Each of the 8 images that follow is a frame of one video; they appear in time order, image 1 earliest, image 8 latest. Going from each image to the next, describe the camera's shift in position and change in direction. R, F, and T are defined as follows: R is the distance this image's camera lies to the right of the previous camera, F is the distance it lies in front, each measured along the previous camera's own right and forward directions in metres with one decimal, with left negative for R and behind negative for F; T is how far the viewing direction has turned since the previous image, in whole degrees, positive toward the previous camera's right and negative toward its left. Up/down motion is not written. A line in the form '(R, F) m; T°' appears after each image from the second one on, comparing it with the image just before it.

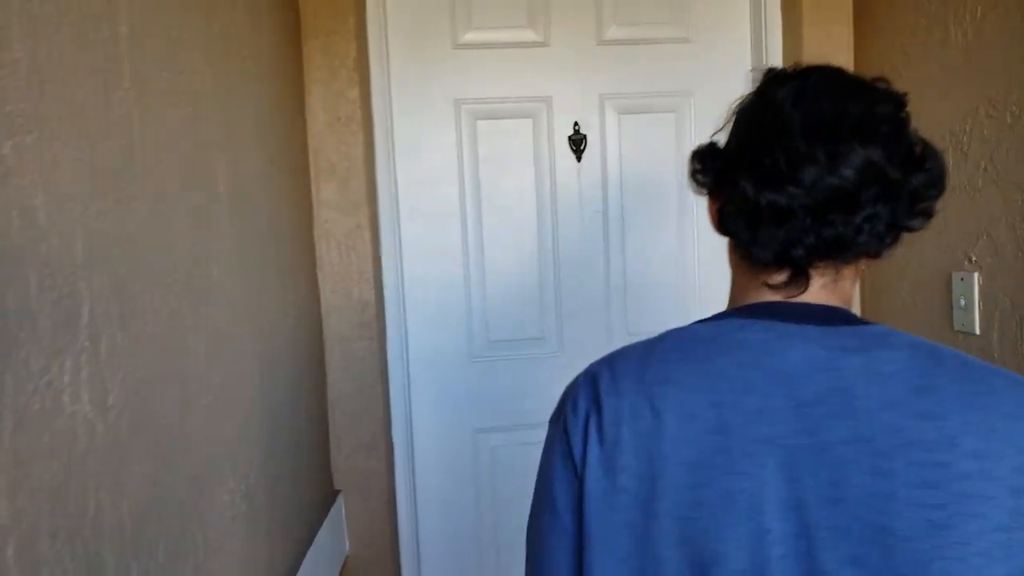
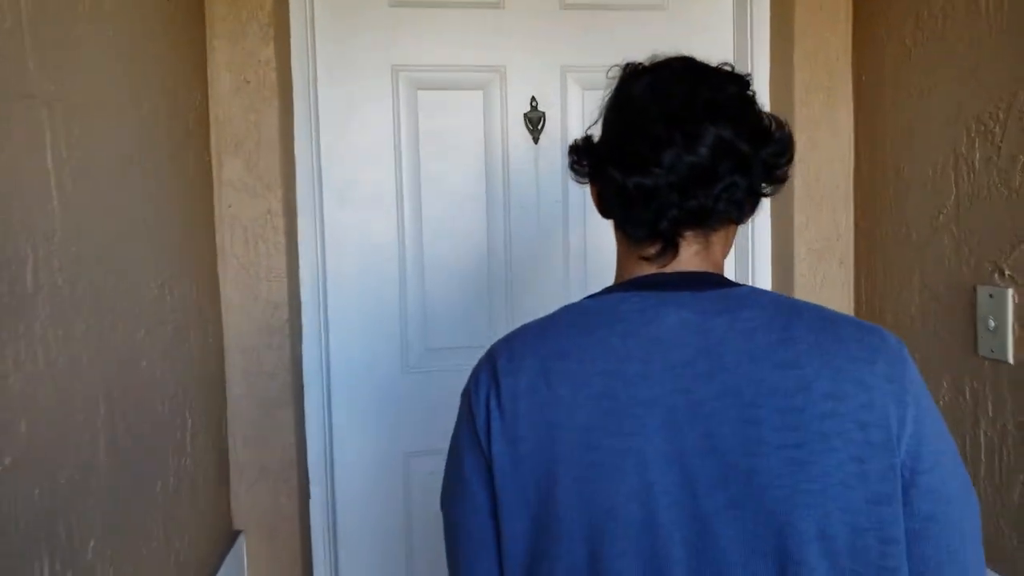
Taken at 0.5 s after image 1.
(0.0, +0.3) m; +3°
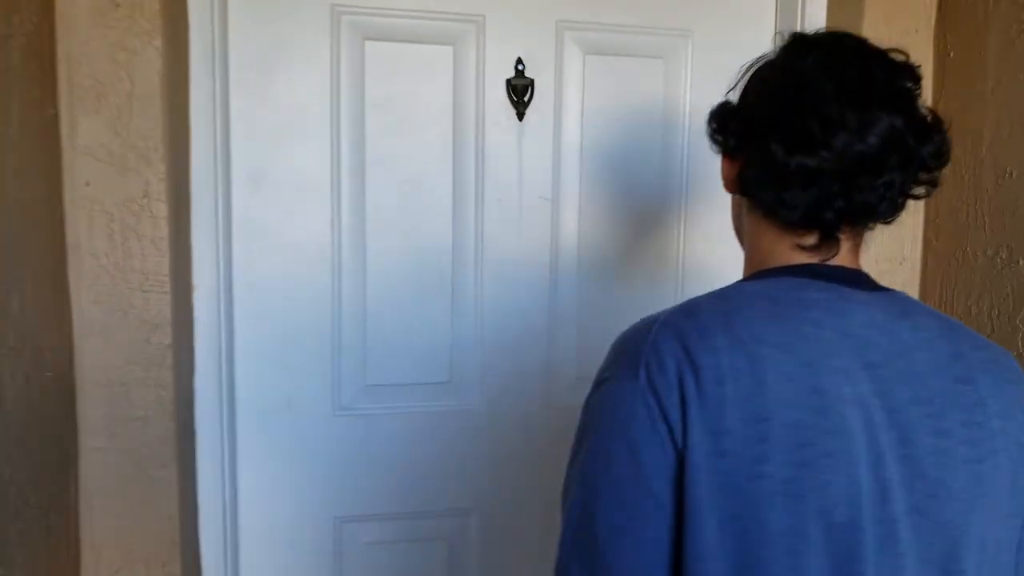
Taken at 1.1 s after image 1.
(-0.1, +0.5) m; +4°
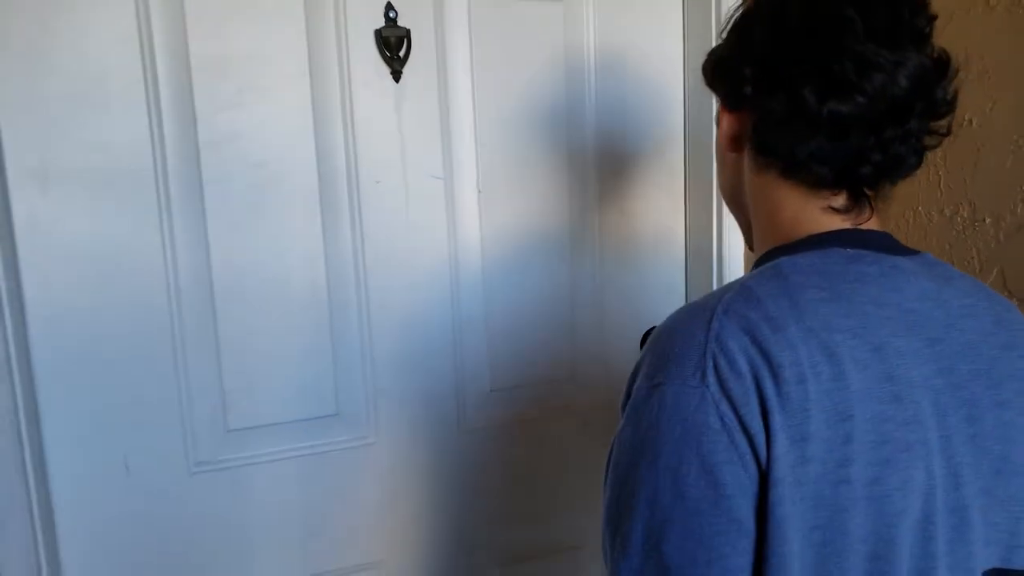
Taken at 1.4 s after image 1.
(-0.1, +0.3) m; +10°
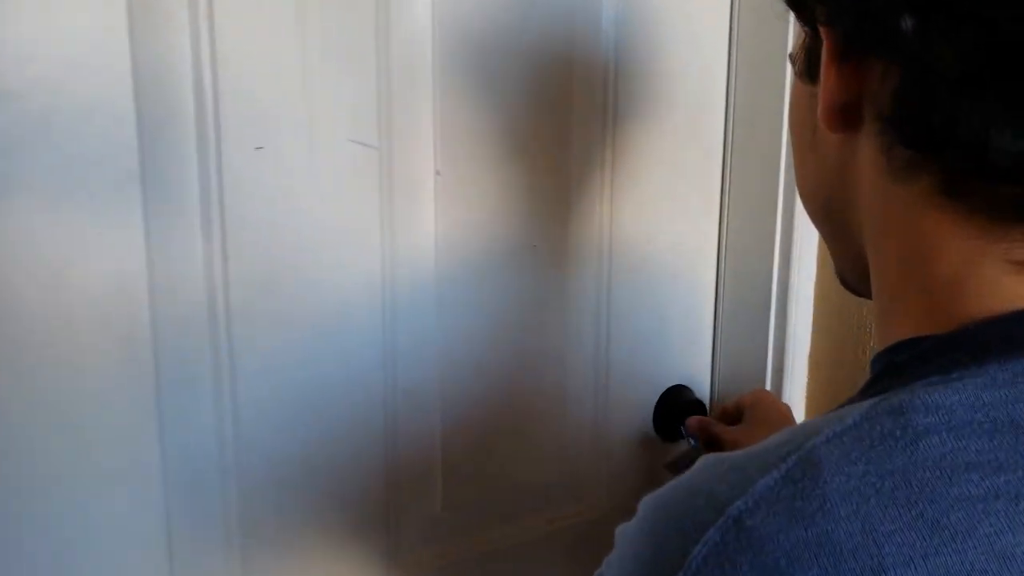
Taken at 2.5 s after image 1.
(-0.1, +0.5) m; +9°
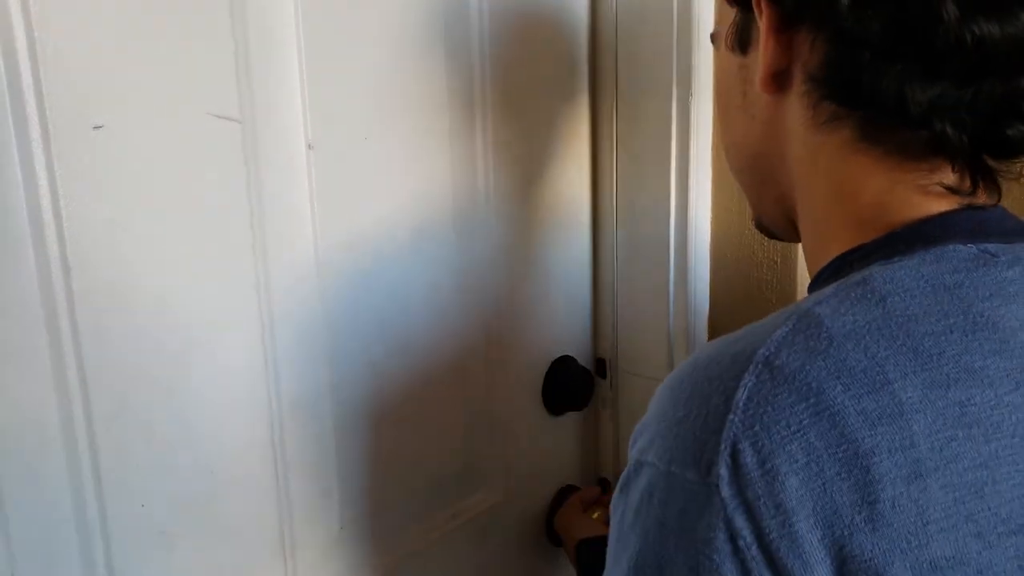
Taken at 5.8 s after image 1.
(-0.1, +0.1) m; +12°
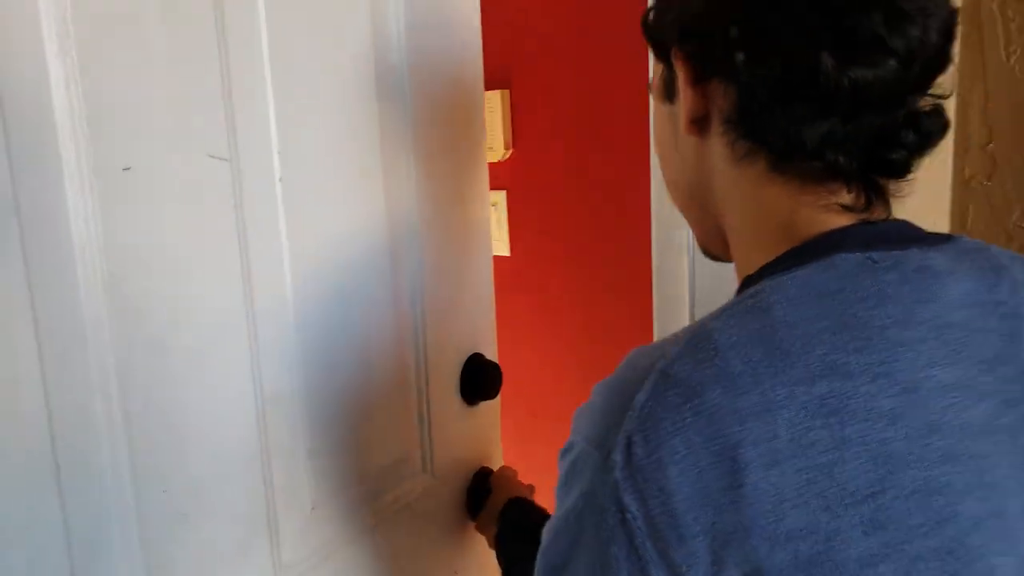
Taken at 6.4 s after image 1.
(-0.1, -0.1) m; +11°
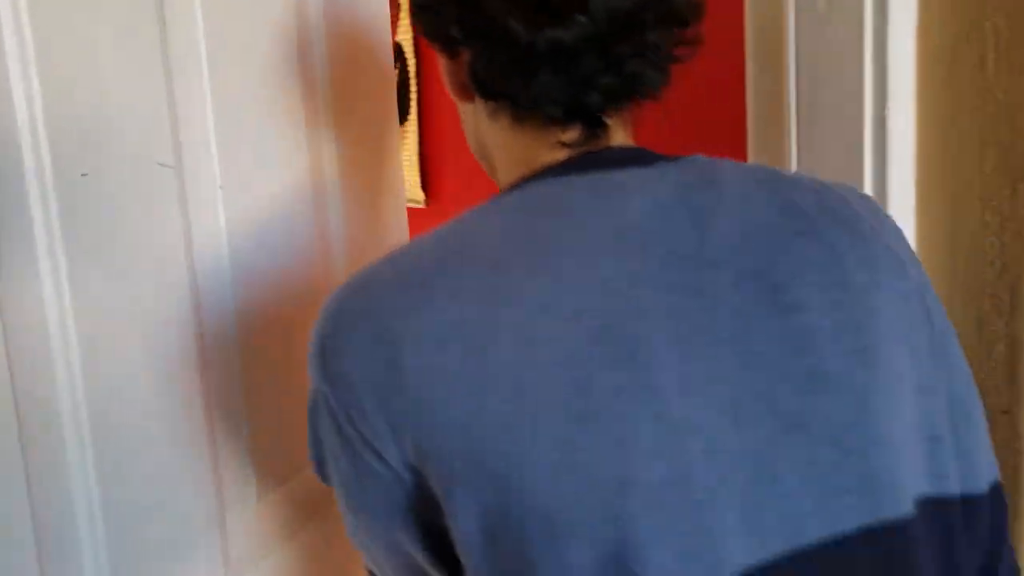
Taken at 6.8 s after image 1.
(0.0, -0.1) m; +5°
